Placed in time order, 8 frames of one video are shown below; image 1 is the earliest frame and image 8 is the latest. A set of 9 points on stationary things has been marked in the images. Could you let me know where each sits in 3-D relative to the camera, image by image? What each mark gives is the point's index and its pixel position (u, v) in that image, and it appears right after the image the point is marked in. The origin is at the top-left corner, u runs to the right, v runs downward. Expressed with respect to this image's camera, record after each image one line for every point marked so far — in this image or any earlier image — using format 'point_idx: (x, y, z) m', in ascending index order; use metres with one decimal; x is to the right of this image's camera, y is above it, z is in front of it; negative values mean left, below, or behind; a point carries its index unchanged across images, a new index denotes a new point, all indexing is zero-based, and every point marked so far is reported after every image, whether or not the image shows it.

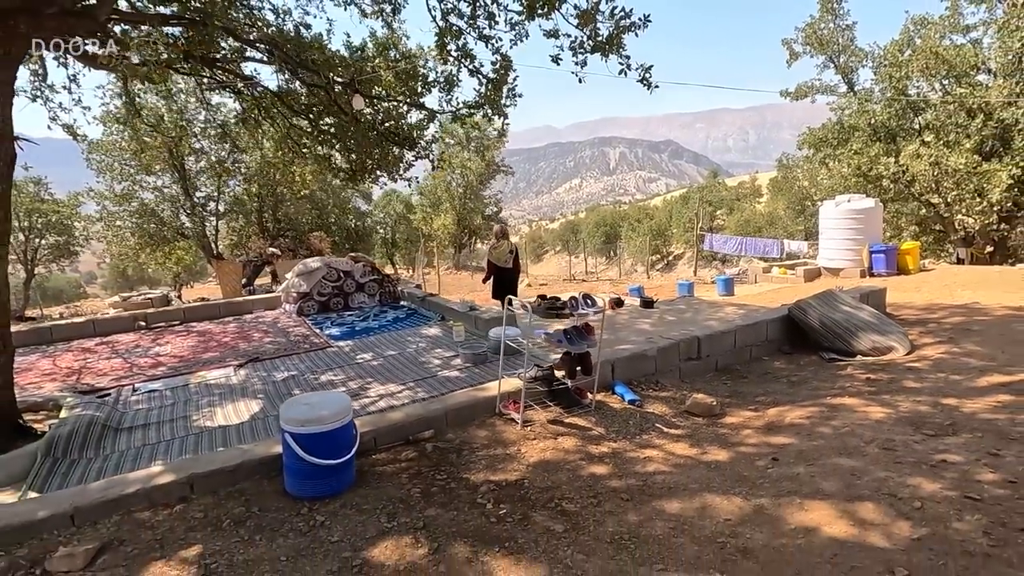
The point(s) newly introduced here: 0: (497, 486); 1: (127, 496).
0: (0.0, -1.1, +2.9) m
1: (-2.0, -1.1, +2.7) m
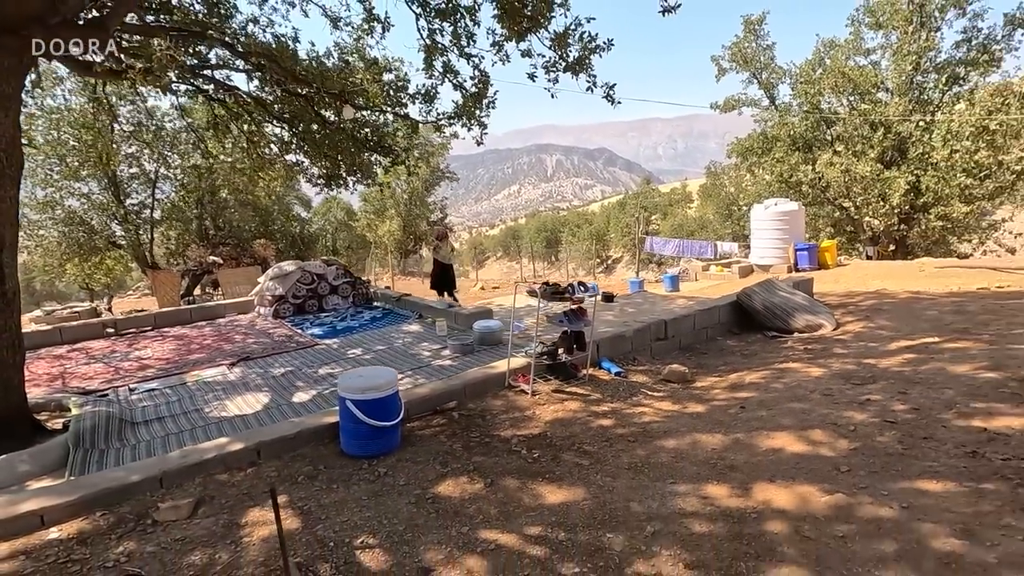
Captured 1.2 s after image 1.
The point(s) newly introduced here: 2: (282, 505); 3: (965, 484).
0: (+0.1, -1.0, +3.5) m
1: (-1.8, -1.0, +3.1) m
2: (-1.2, -1.1, +2.8) m
3: (+2.1, -0.9, +2.5) m
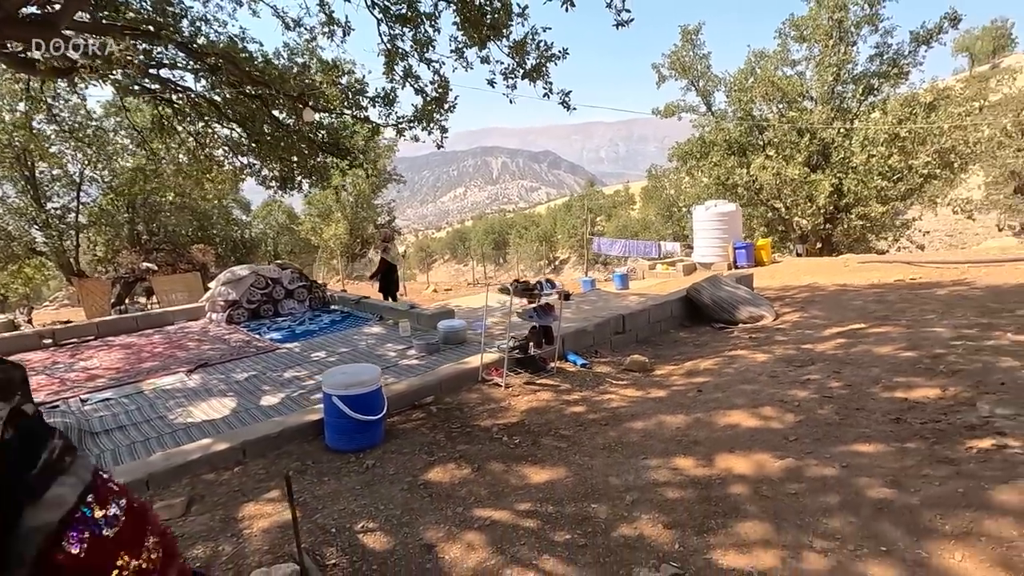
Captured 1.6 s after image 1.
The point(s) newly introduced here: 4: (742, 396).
0: (0.0, -1.0, +3.7) m
1: (-1.9, -1.0, +3.1) m
2: (-1.2, -1.1, +2.8) m
3: (+2.1, -0.8, +2.9) m
4: (+1.7, -0.8, +3.9) m
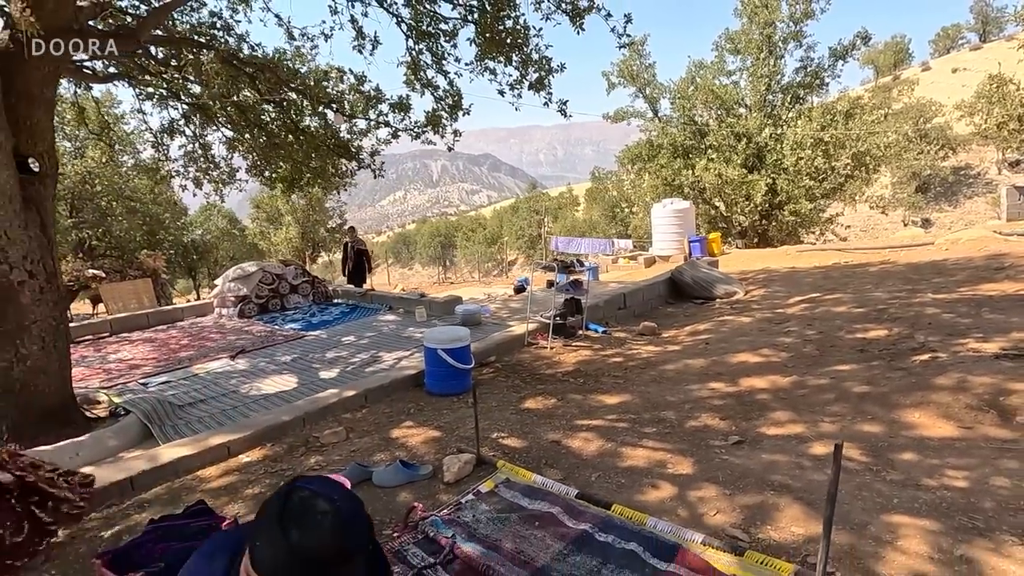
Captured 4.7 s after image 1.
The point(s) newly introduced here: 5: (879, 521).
0: (+0.5, -0.7, +4.6) m
1: (-1.3, -0.8, +3.8) m
2: (-0.6, -0.9, +3.6) m
3: (+2.6, -0.6, +4.0) m
4: (+2.2, -0.5, +5.0) m
5: (+1.5, -1.0, +2.2) m
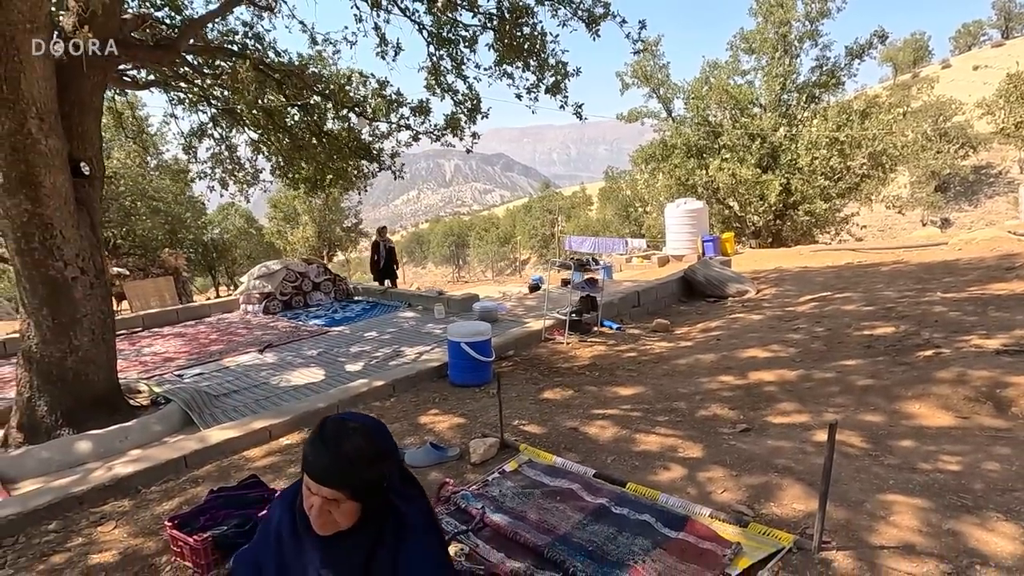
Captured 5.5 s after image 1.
0: (+0.6, -0.7, +4.8) m
1: (-1.1, -0.8, +4.1) m
2: (-0.5, -0.9, +3.9) m
3: (+2.8, -0.6, +4.2) m
4: (+2.3, -0.5, +5.2) m
5: (+1.7, -1.0, +2.4) m
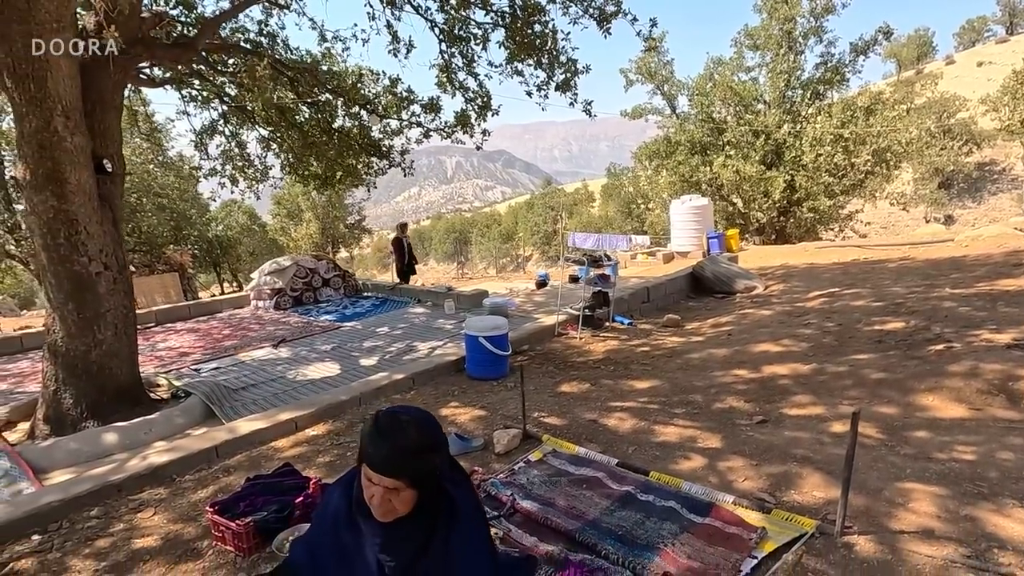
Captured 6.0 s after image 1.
0: (+0.8, -0.7, +4.9) m
1: (-1.0, -0.8, +4.2) m
2: (-0.4, -0.9, +3.9) m
3: (+2.9, -0.5, +4.3) m
4: (+2.5, -0.5, +5.2) m
5: (+1.8, -0.9, +2.5) m
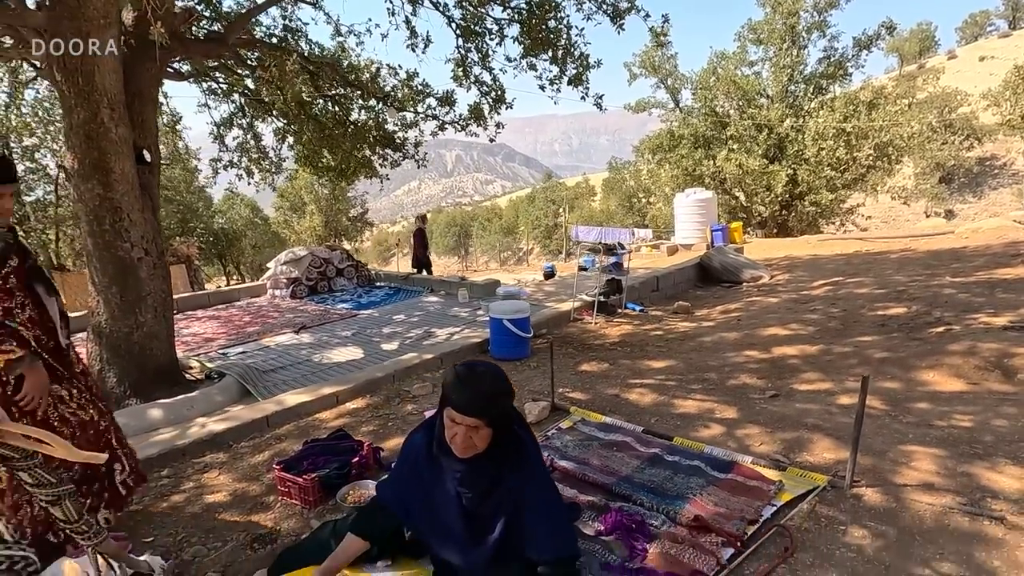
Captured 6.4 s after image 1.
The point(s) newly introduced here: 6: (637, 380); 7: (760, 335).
0: (+1.0, -0.5, +5.1) m
1: (-0.8, -0.6, +4.4) m
2: (-0.2, -0.7, +4.2) m
3: (+3.1, -0.4, +4.5) m
4: (+2.7, -0.3, +5.5) m
5: (+2.0, -0.8, +2.8) m
6: (+1.0, -0.7, +4.1) m
7: (+2.3, -0.4, +5.0) m
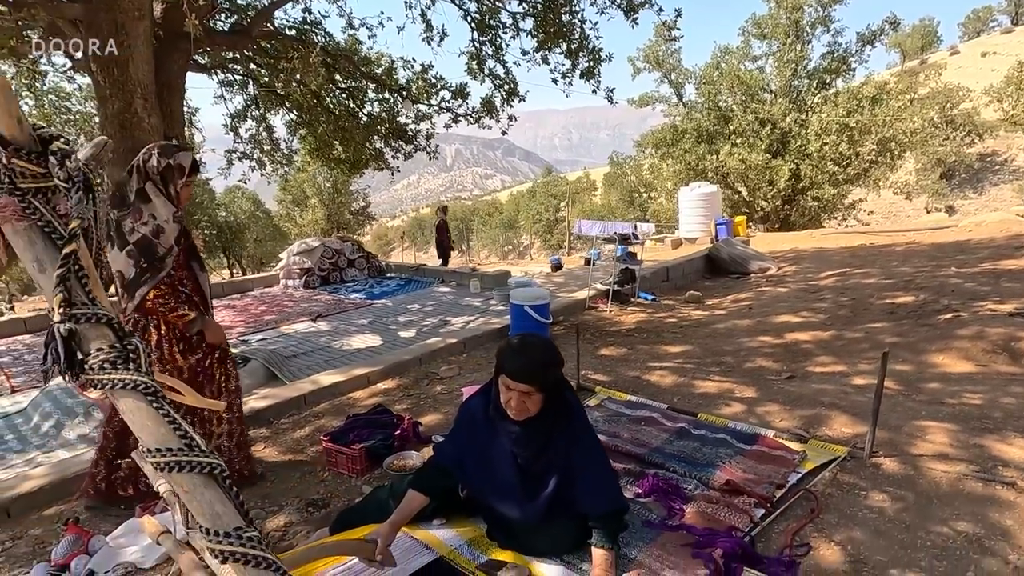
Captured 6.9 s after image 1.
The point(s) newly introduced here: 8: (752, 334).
0: (+1.2, -0.4, +5.3) m
1: (-0.6, -0.5, +4.5) m
2: (0.0, -0.6, +4.3) m
3: (+3.3, -0.3, +4.7) m
4: (+2.8, -0.2, +5.6) m
5: (+2.2, -0.7, +2.9) m
6: (+1.1, -0.6, +4.2) m
7: (+2.5, -0.3, +5.1) m
8: (+2.2, -0.4, +4.8) m
